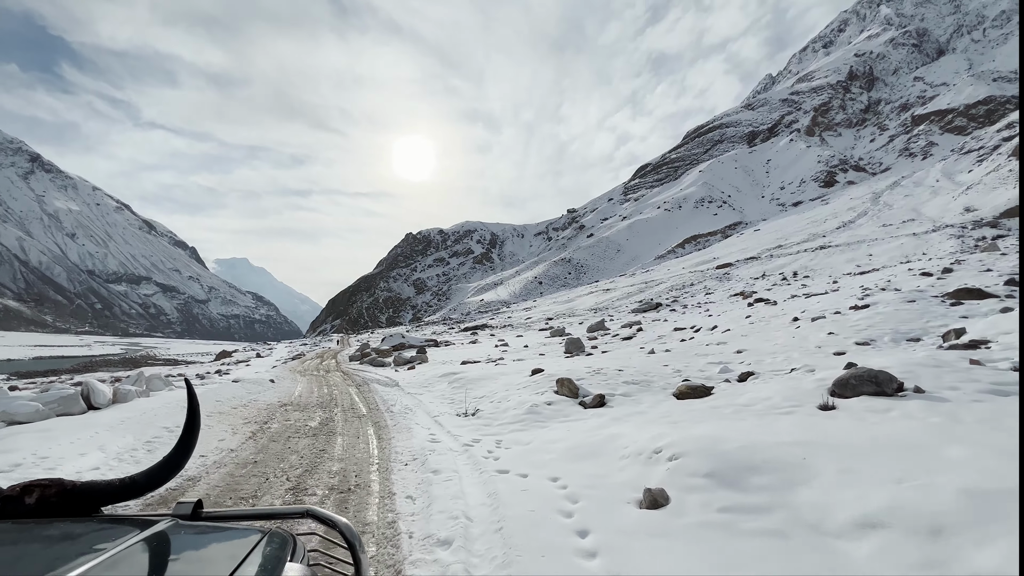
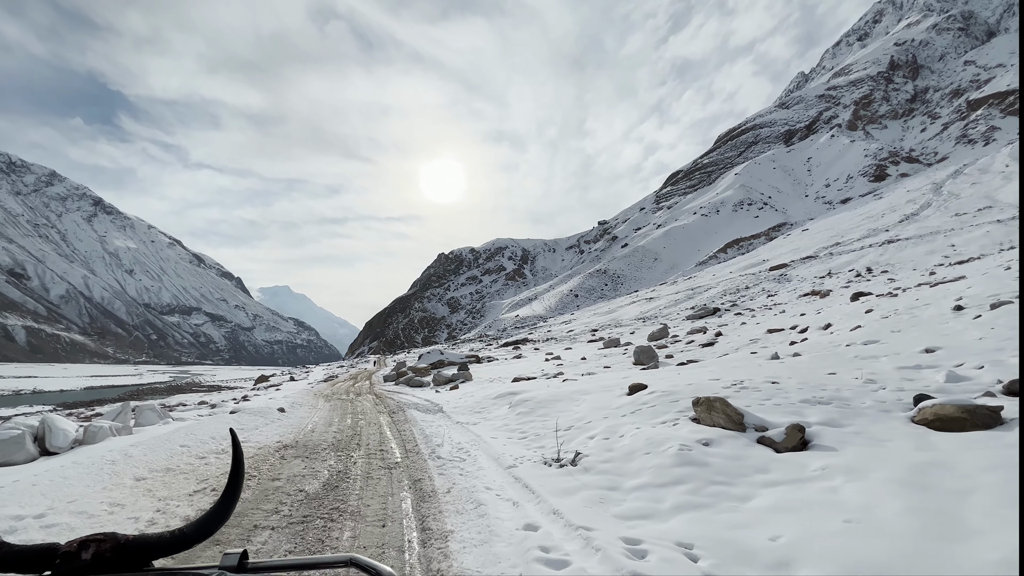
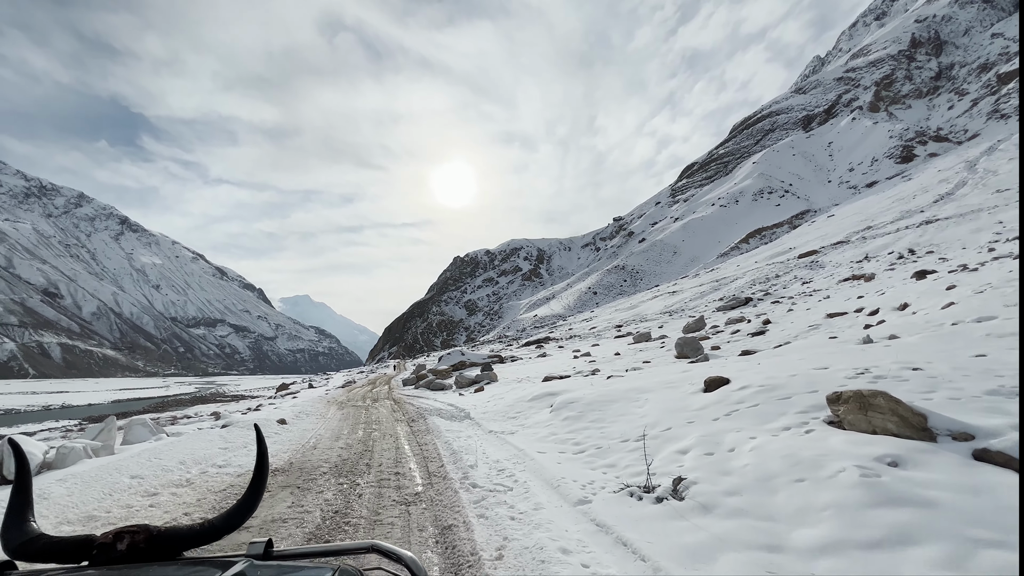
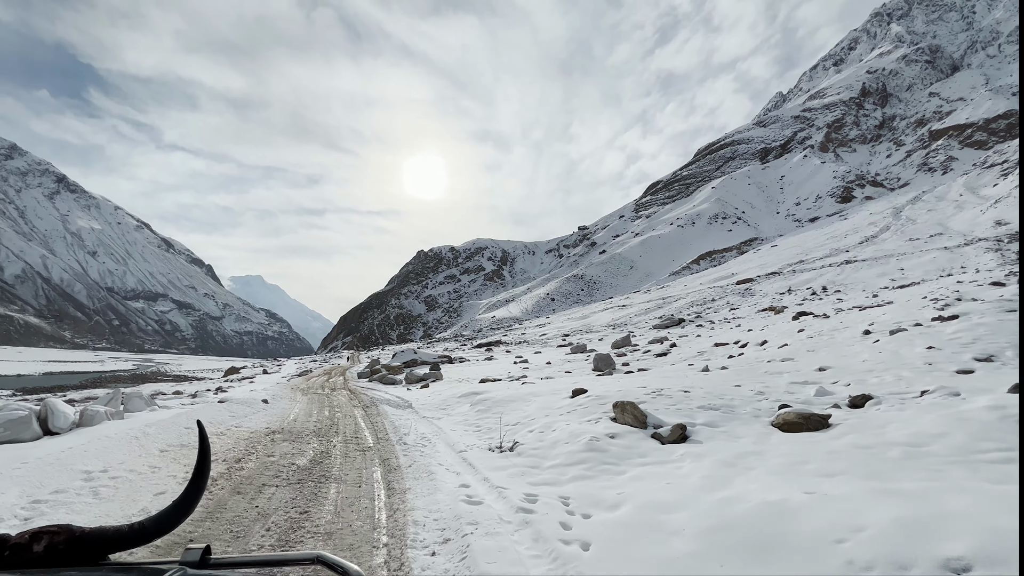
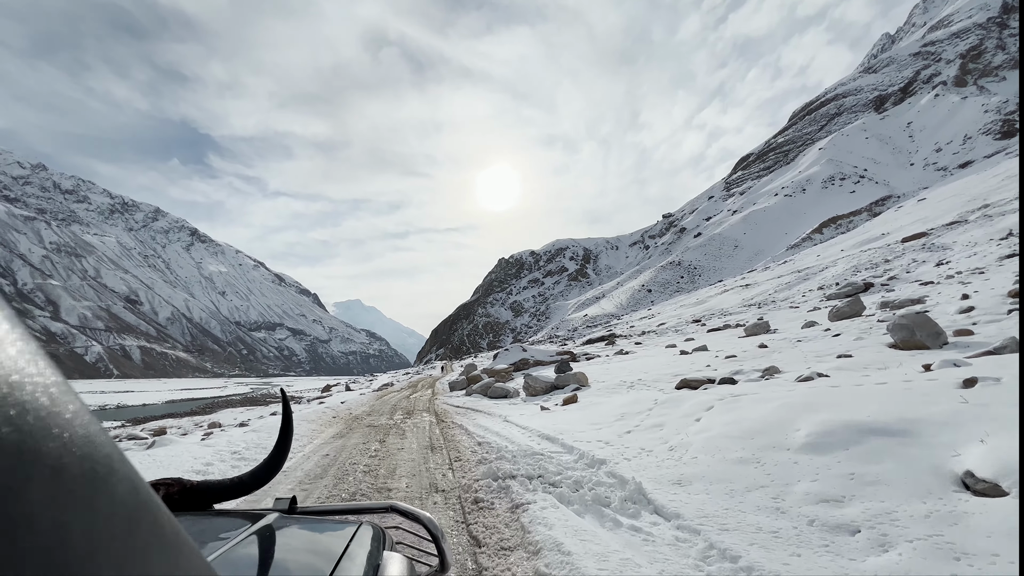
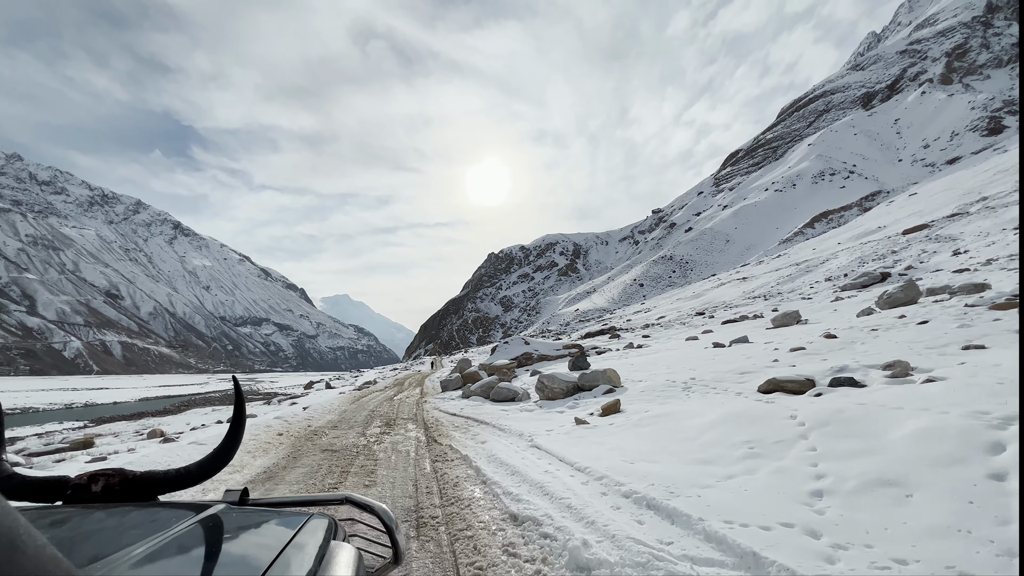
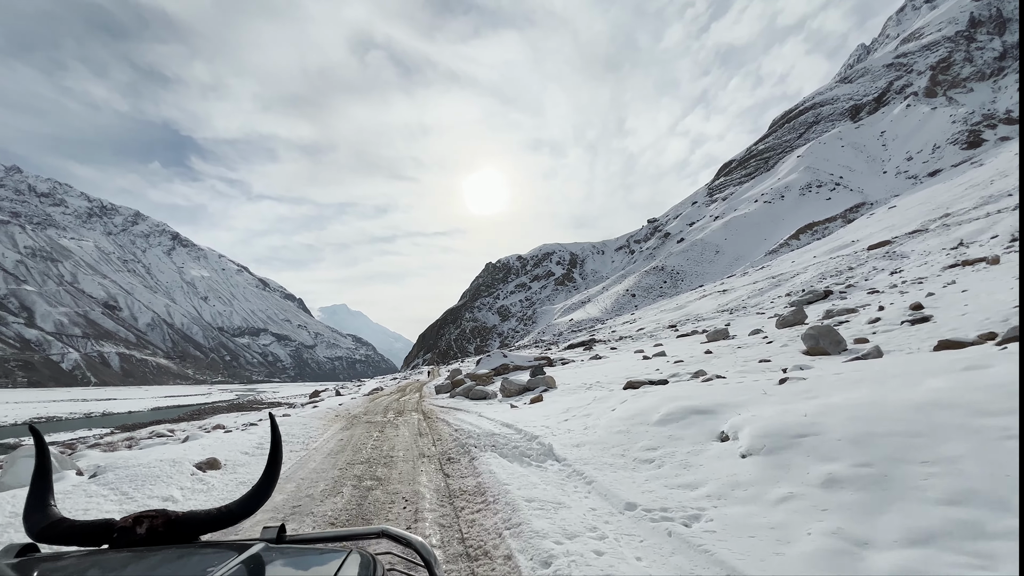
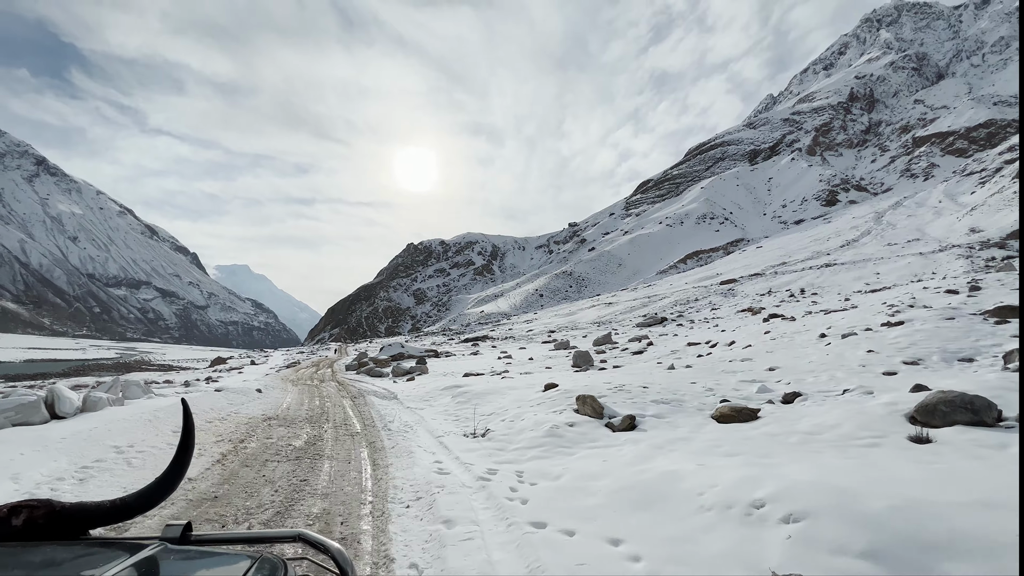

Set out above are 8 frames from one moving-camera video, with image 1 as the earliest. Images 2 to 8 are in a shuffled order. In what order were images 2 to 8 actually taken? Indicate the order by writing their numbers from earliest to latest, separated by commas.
8, 4, 2, 3, 7, 5, 6
